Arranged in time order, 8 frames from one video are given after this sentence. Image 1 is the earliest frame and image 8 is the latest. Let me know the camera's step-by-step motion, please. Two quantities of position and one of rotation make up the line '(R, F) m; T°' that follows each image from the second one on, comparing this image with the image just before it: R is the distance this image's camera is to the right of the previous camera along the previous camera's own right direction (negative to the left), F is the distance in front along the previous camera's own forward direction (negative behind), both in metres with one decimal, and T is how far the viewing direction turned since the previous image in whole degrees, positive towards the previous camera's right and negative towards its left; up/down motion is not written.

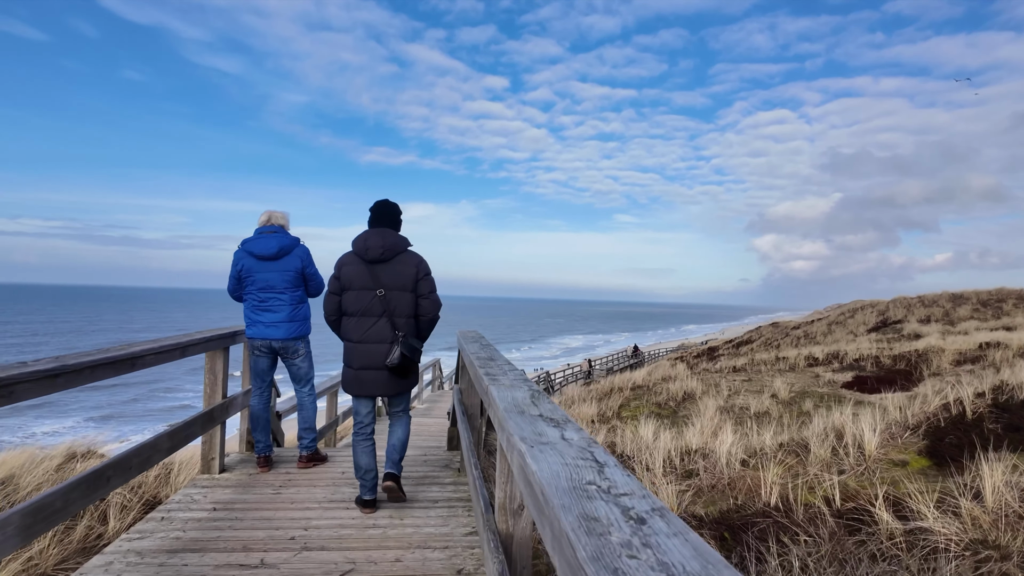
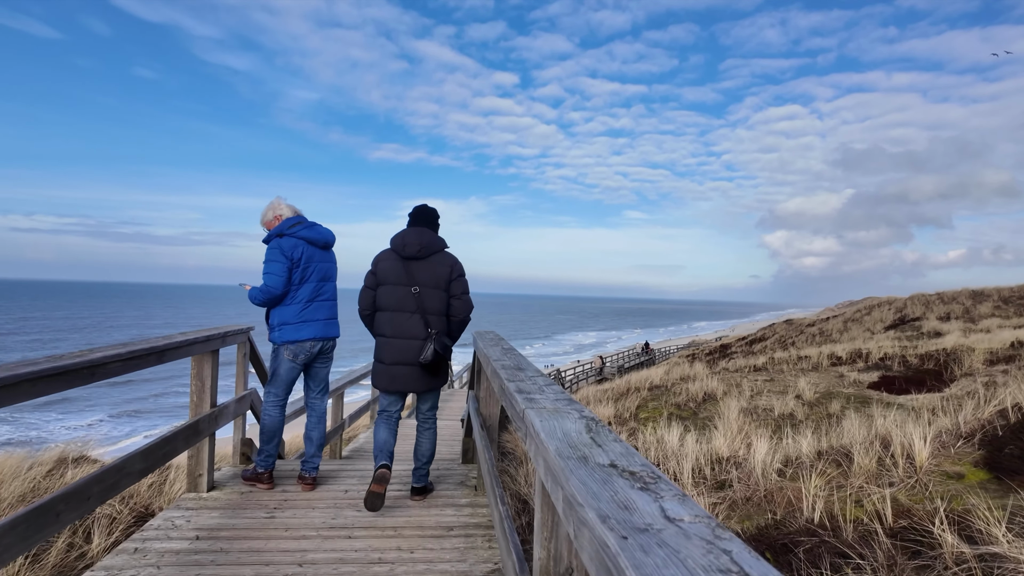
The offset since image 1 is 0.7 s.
(-0.1, +0.3) m; -1°
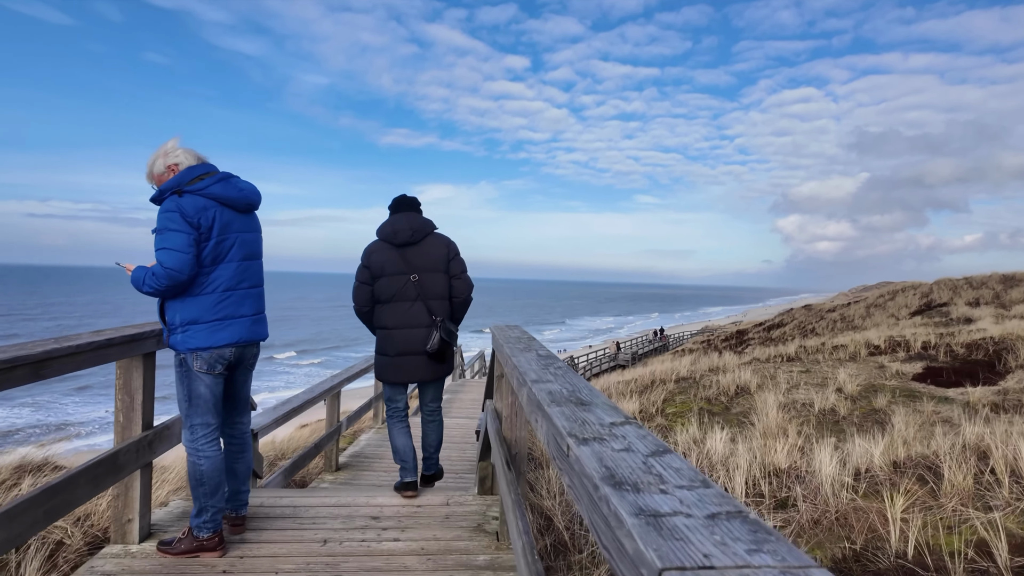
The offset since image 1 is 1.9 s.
(-0.1, +0.6) m; -1°
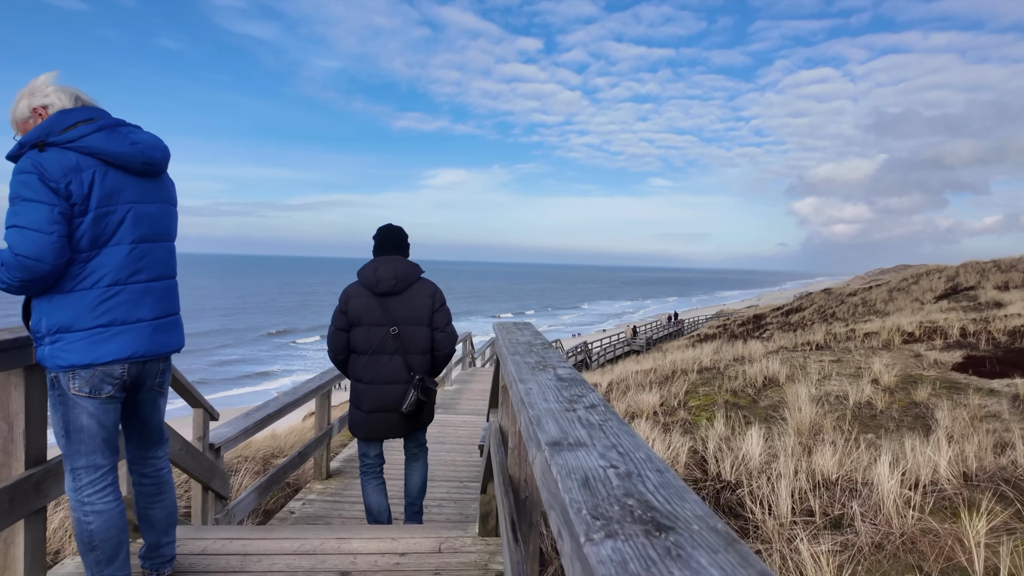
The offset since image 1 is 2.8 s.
(0.0, +0.5) m; -1°
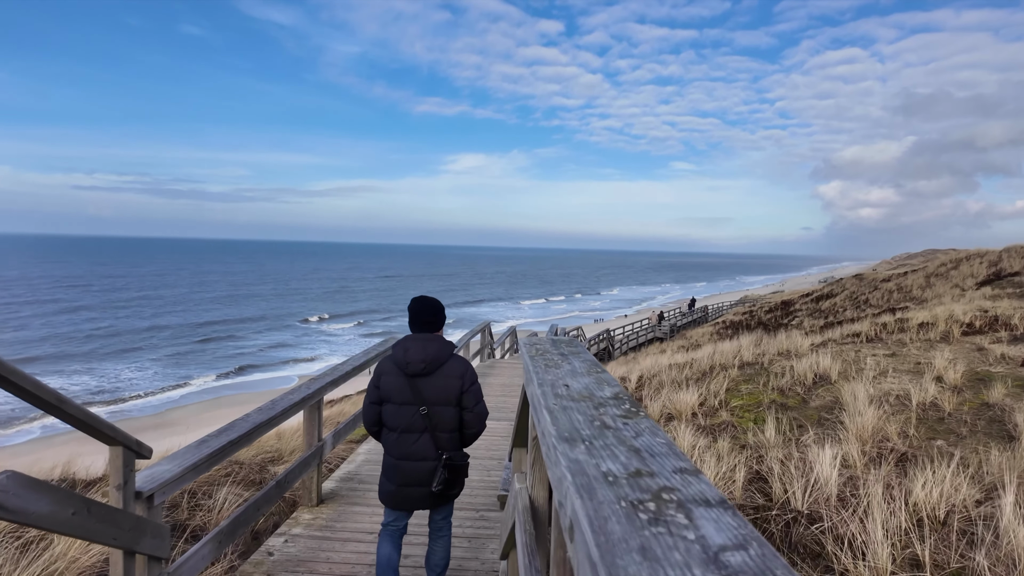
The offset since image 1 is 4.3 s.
(0.0, +0.6) m; -2°
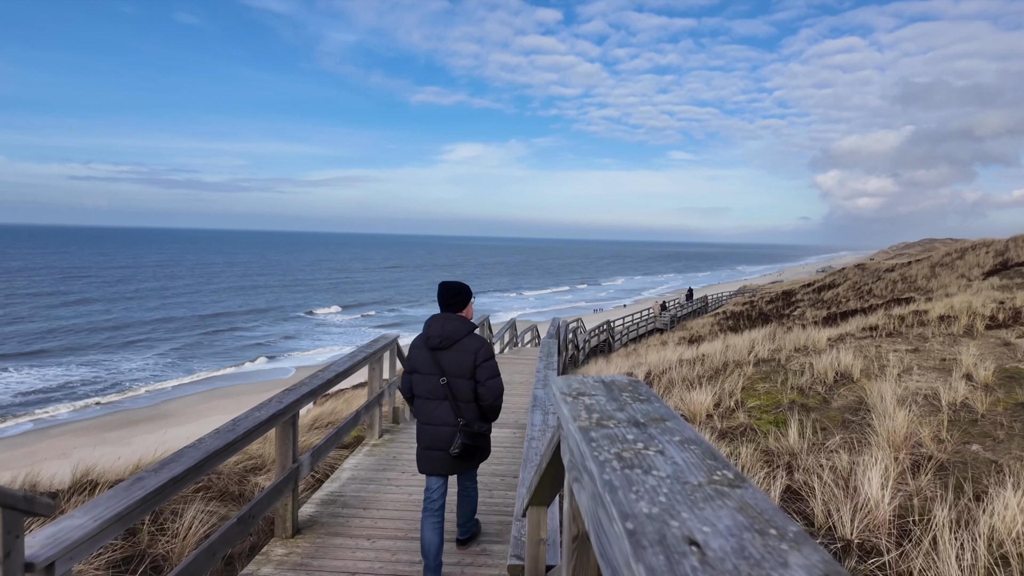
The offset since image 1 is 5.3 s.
(0.0, +0.4) m; 0°
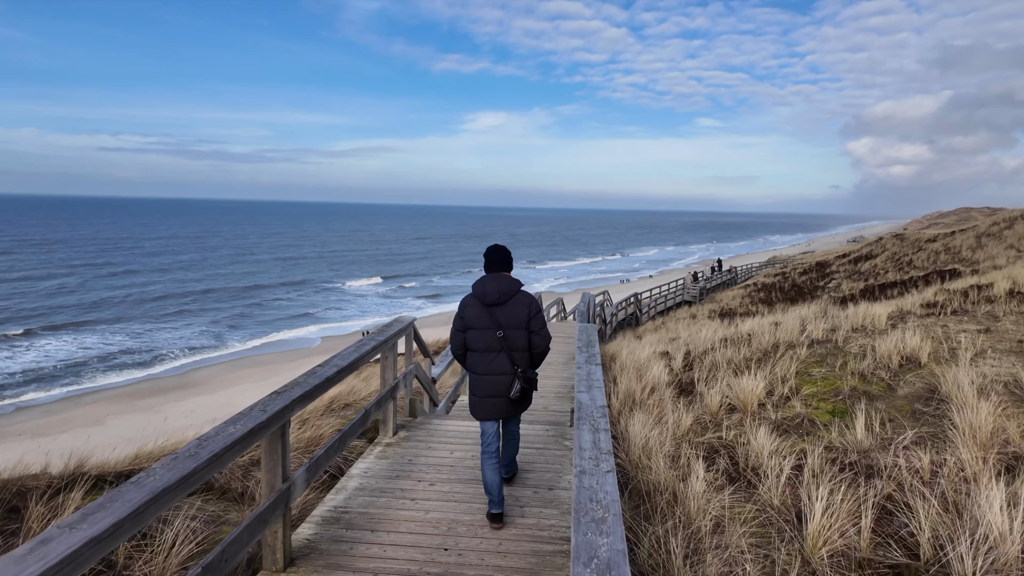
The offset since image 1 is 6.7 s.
(-0.1, +0.5) m; -2°
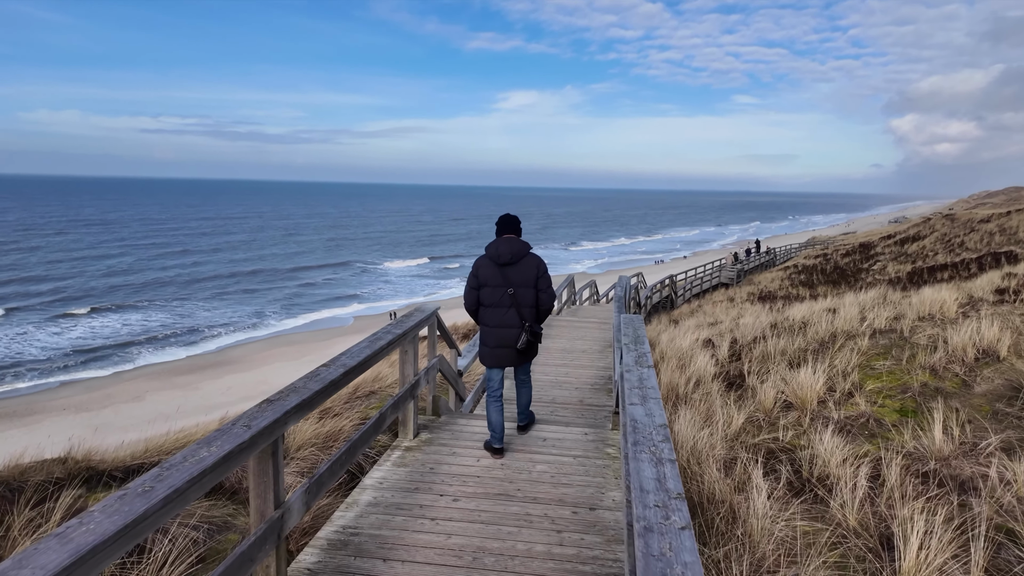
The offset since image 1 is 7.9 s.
(0.0, +0.4) m; -3°
